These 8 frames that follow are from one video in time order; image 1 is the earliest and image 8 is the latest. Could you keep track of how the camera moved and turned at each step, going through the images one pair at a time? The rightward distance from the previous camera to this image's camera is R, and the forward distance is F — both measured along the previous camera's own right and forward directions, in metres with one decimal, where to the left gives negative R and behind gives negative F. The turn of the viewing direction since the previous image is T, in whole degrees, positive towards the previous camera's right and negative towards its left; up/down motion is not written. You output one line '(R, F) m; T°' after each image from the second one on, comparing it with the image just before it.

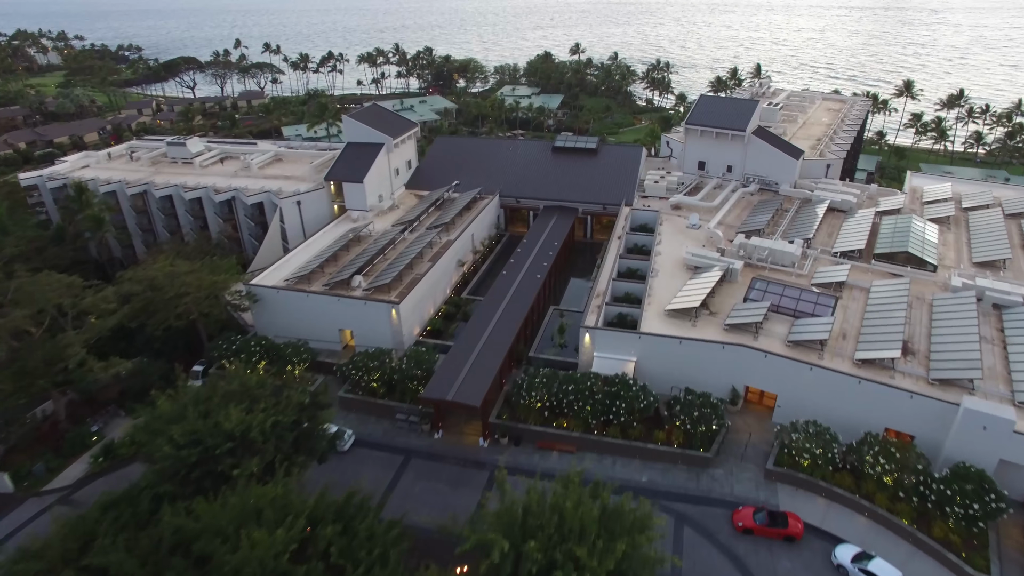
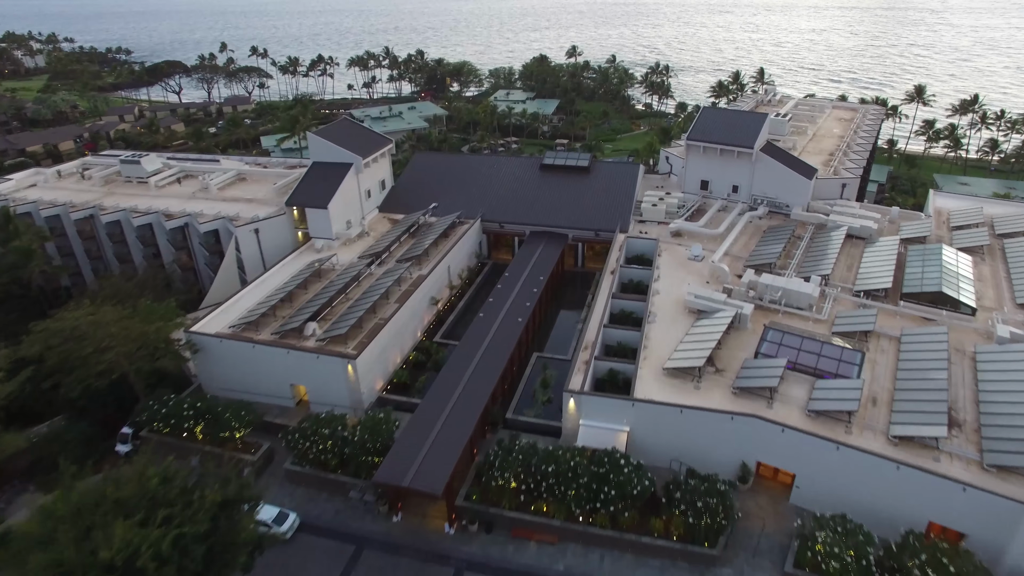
(+1.3, +4.8) m; 0°
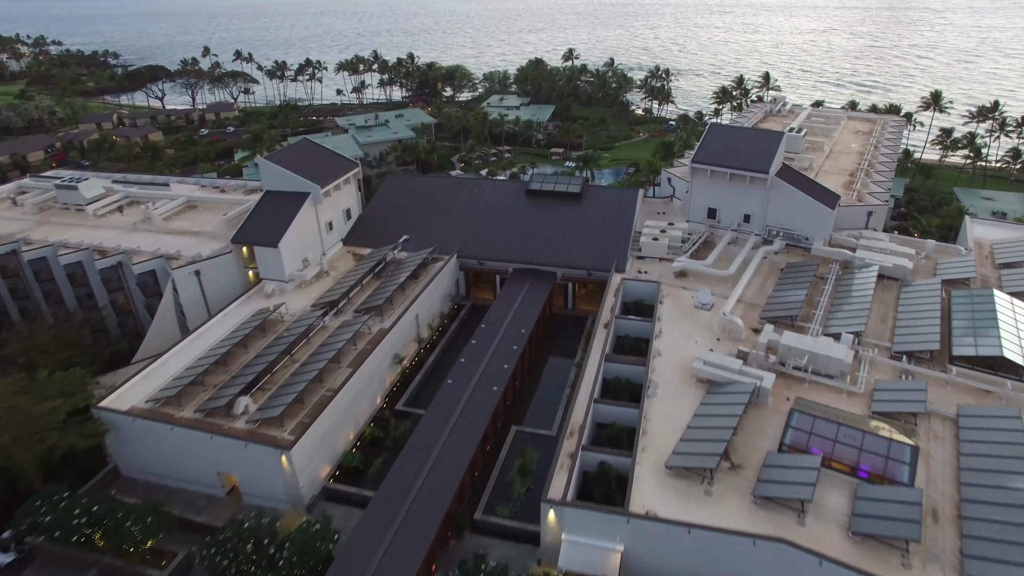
(+1.2, +5.7) m; 0°
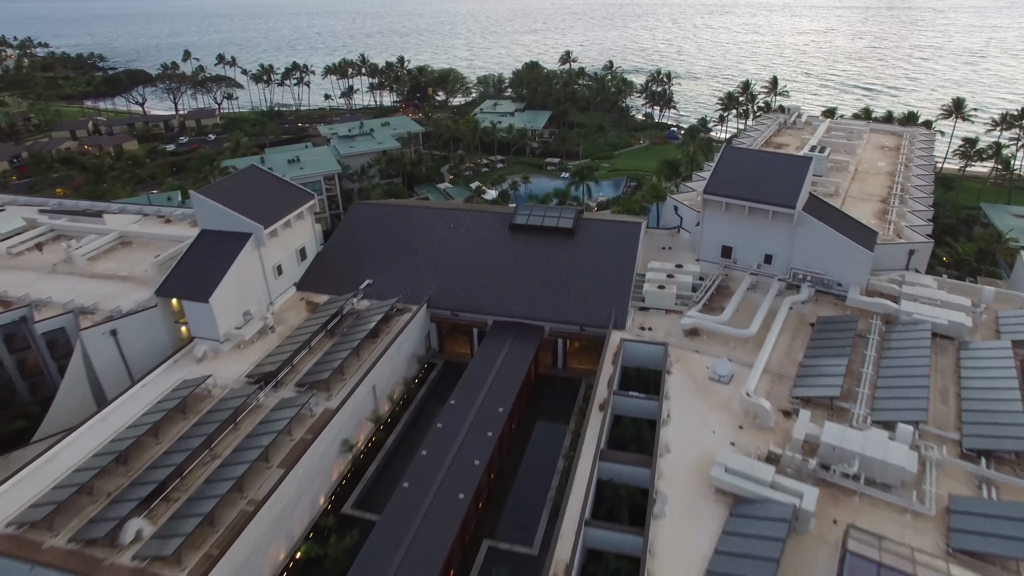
(+1.1, +6.2) m; 0°
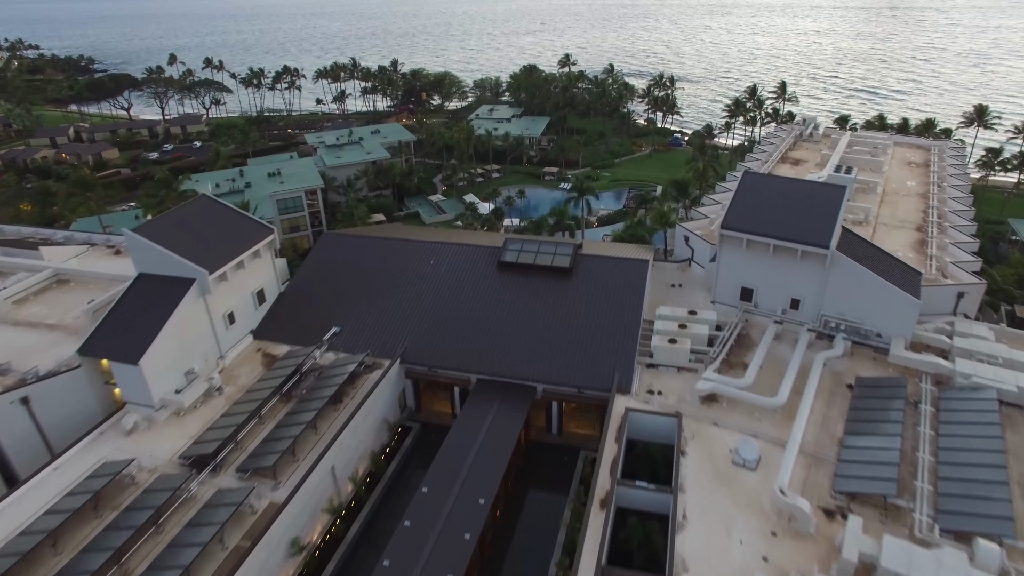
(+0.6, +4.8) m; 0°
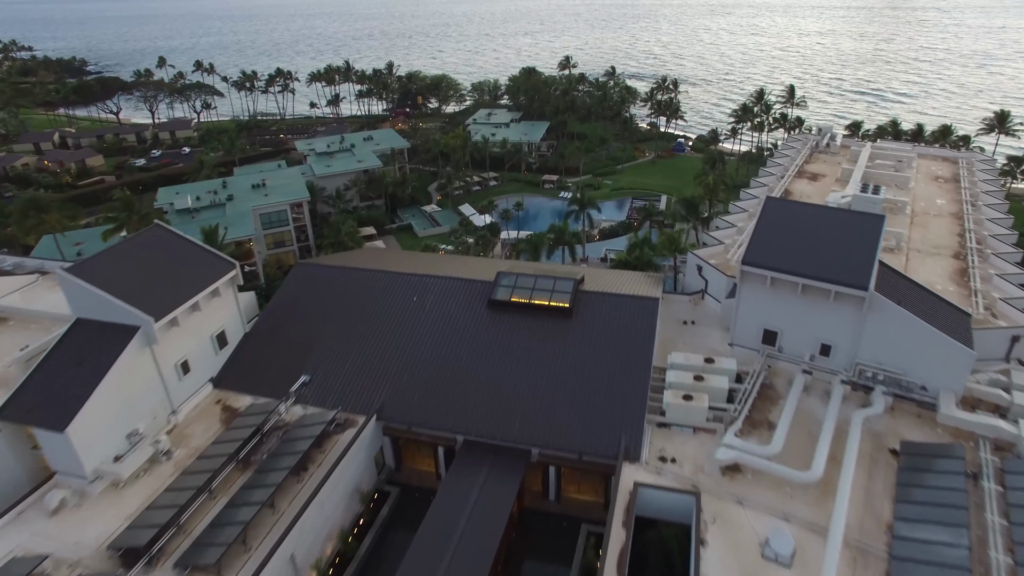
(+0.4, +3.7) m; 0°
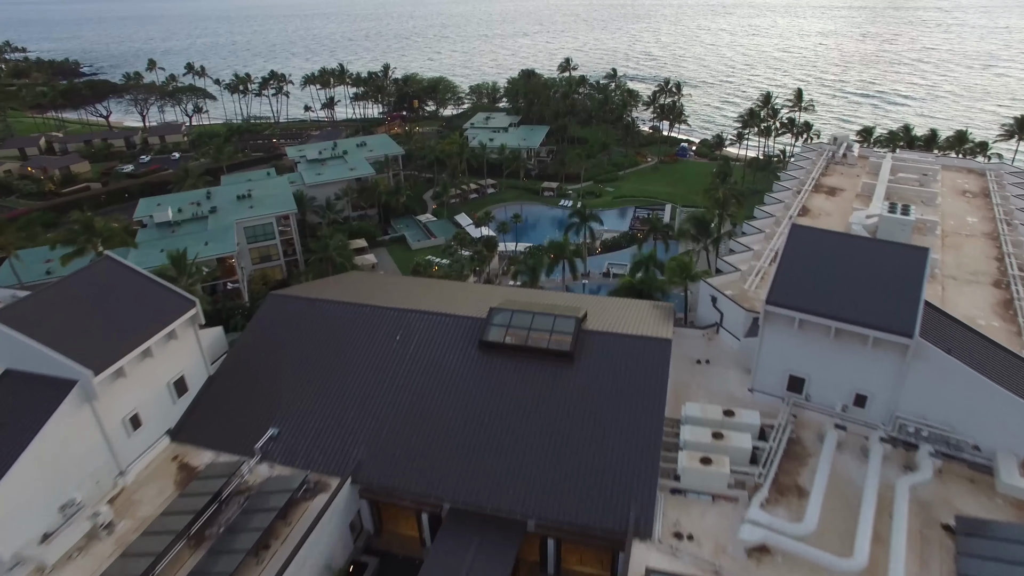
(+0.2, +3.2) m; 0°
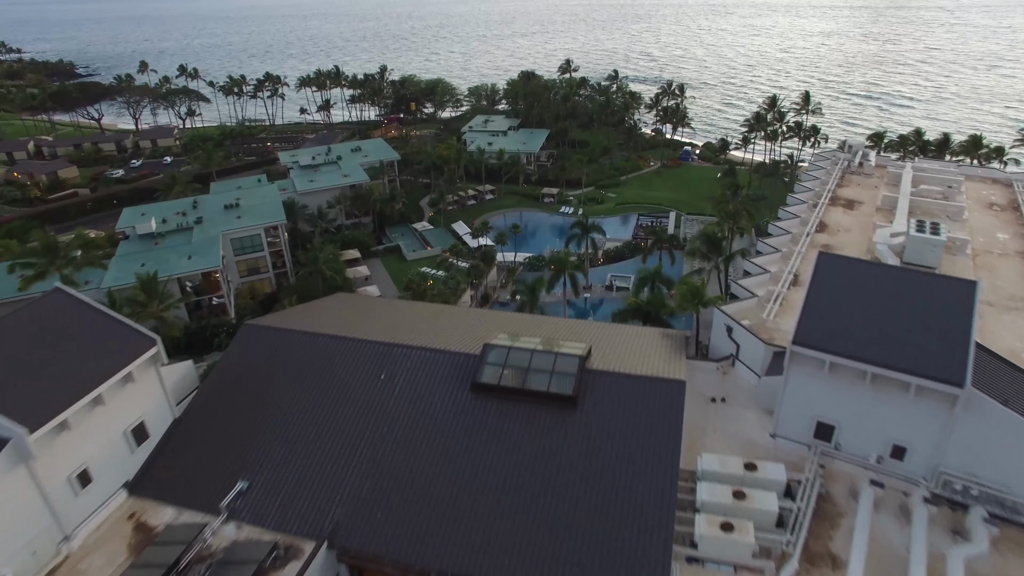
(+0.2, +2.6) m; 0°
